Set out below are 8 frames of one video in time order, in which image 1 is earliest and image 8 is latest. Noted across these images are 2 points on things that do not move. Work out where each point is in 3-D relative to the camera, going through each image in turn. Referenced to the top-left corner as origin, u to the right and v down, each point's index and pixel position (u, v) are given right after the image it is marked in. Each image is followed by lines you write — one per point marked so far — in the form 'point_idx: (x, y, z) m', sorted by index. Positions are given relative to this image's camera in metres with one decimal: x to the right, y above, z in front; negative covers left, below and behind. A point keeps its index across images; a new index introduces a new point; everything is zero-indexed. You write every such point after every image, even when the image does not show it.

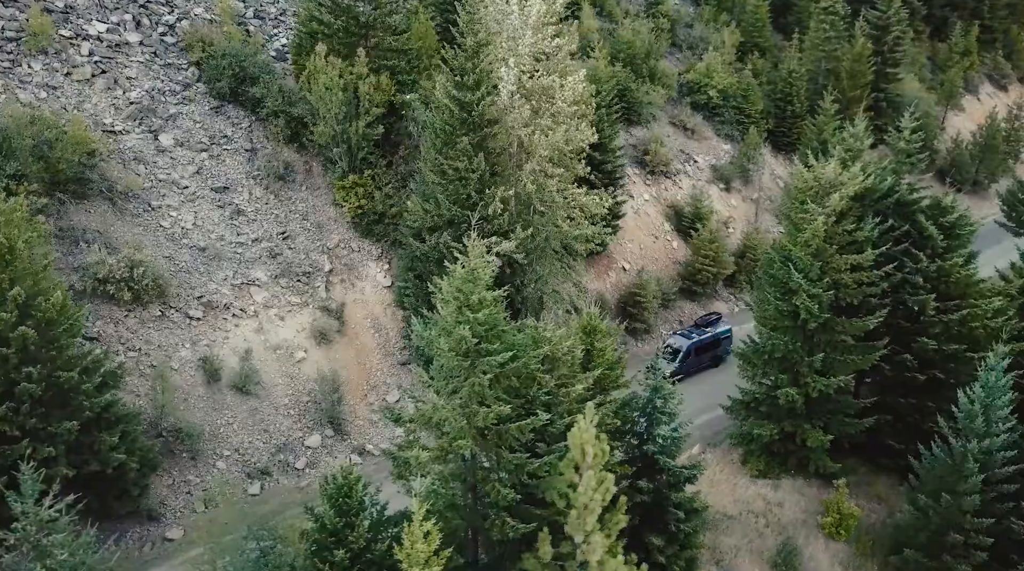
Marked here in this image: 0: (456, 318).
0: (-0.9, -0.5, +17.1) m
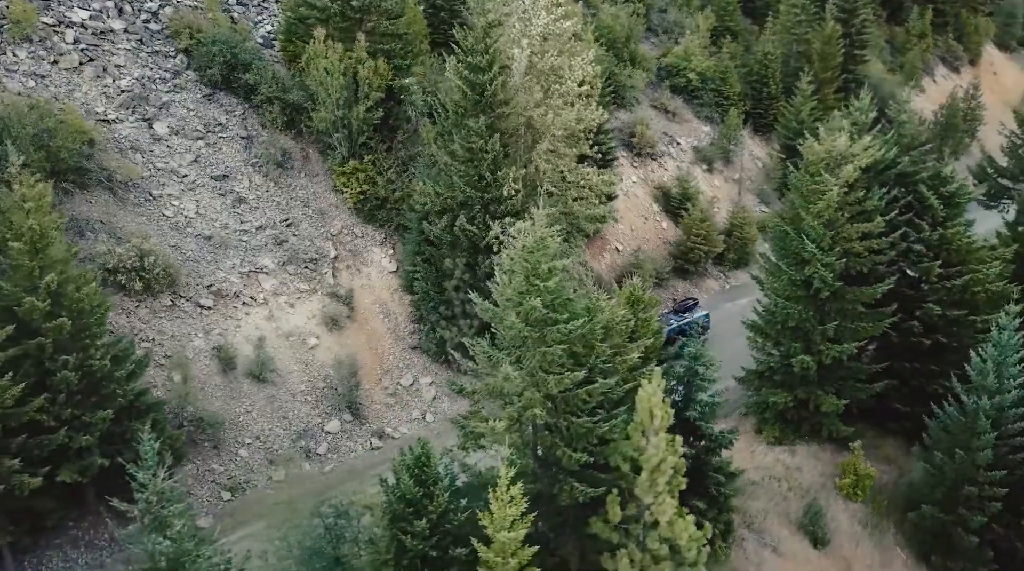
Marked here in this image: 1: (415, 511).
0: (+0.2, 0.0, +17.3) m
1: (-1.7, -3.8, +16.5) m
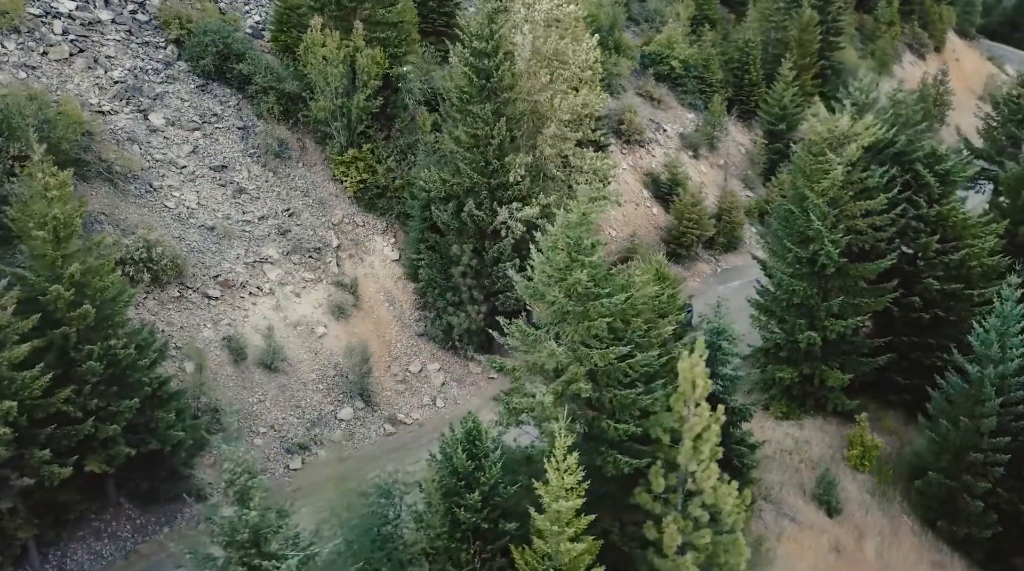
0: (+1.0, +0.4, +17.6) m
1: (-0.8, -3.4, +16.7) m
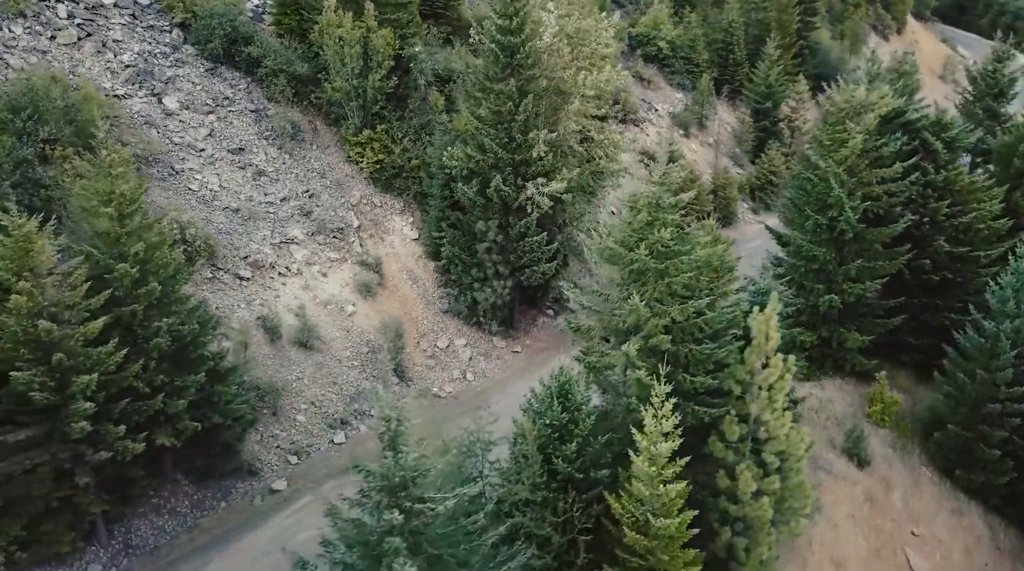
0: (+2.5, +1.2, +18.3) m
1: (+0.9, -2.7, +17.4) m
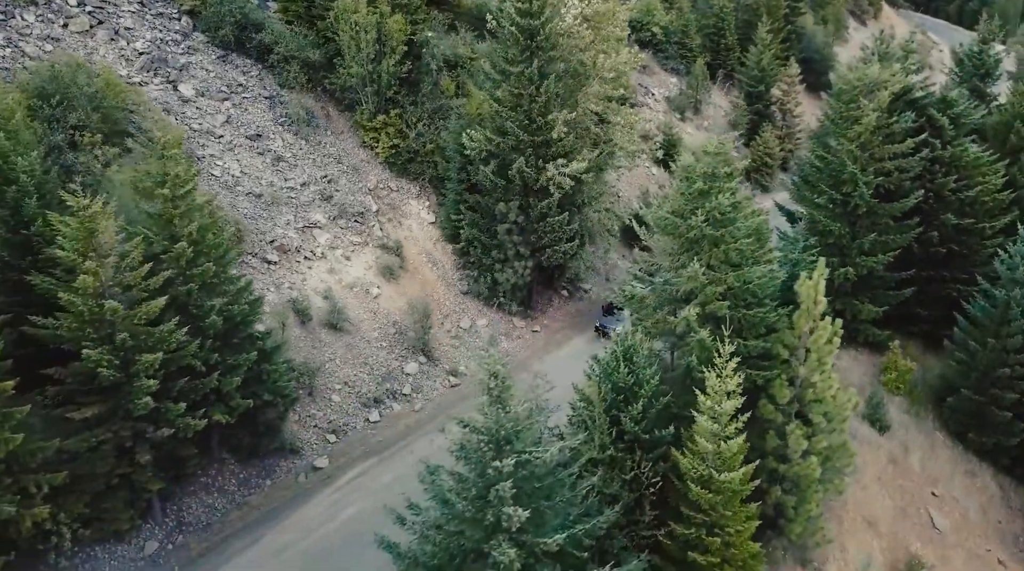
0: (+3.7, +1.8, +19.0) m
1: (+2.1, -2.1, +18.0) m
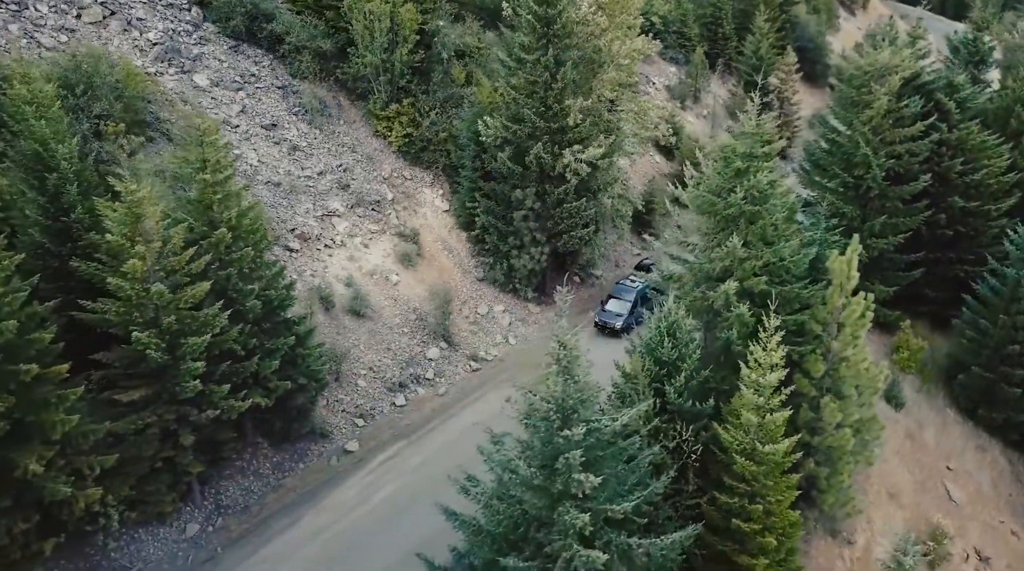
0: (+4.5, +2.3, +19.5) m
1: (+3.0, -1.7, +18.5) m
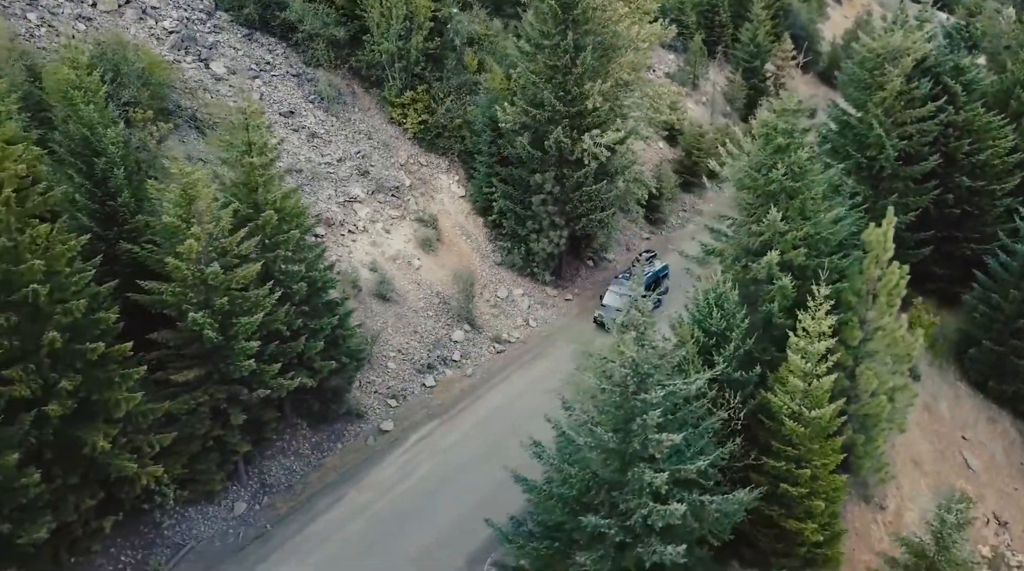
0: (+5.4, +2.8, +20.1) m
1: (+4.1, -1.2, +19.1) m
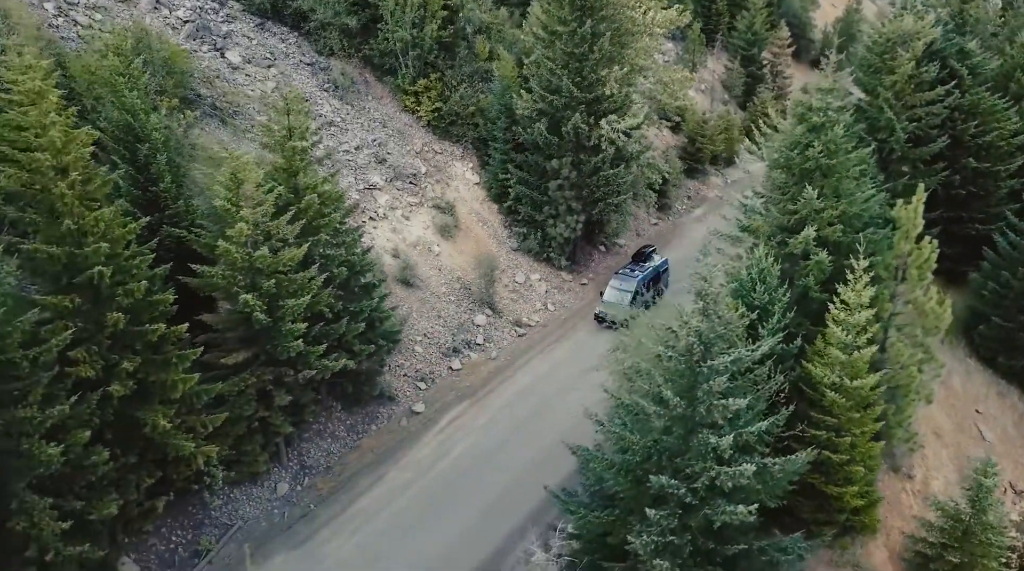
0: (+6.3, +3.4, +20.6) m
1: (+5.0, -0.7, +19.6) m
